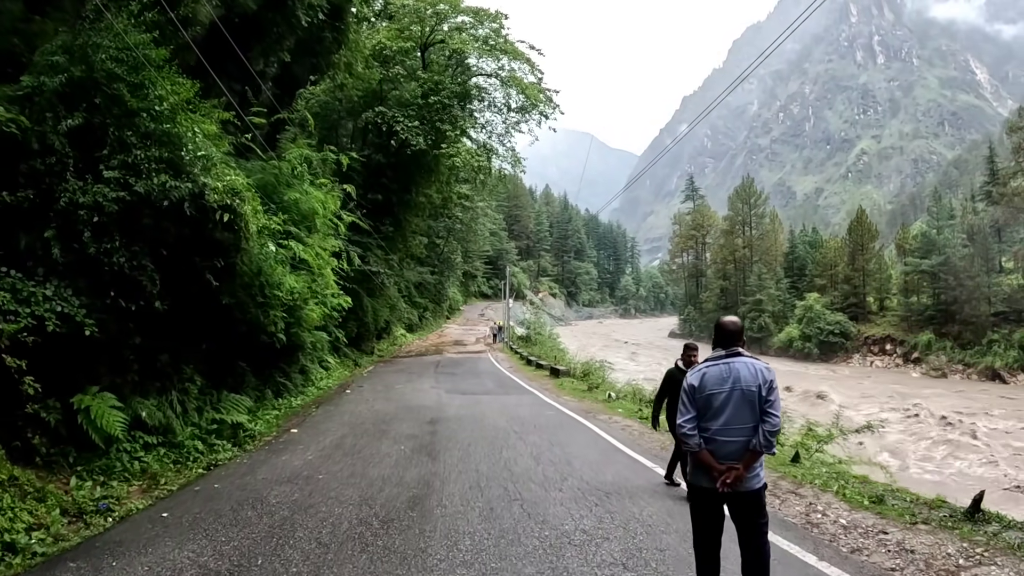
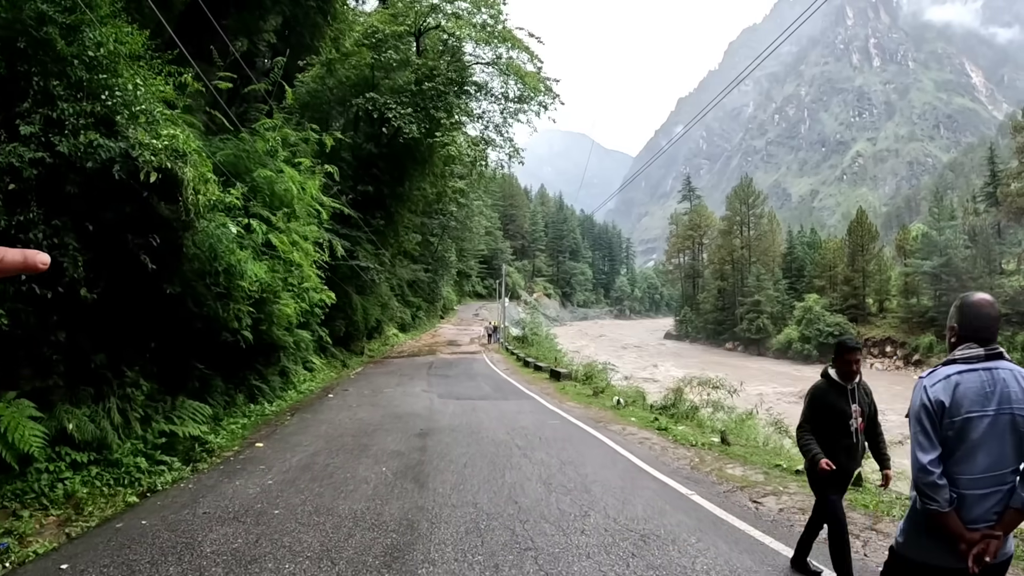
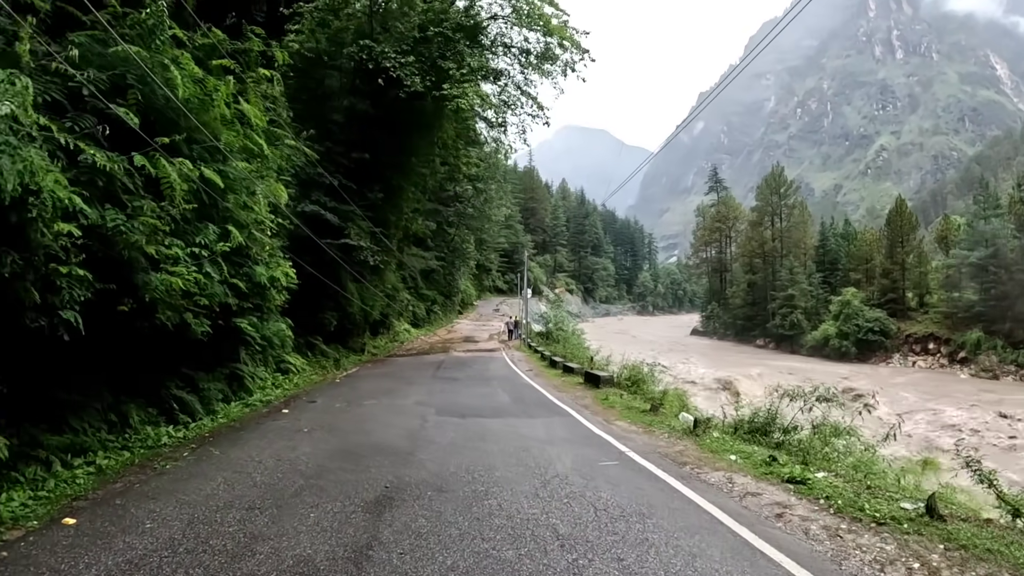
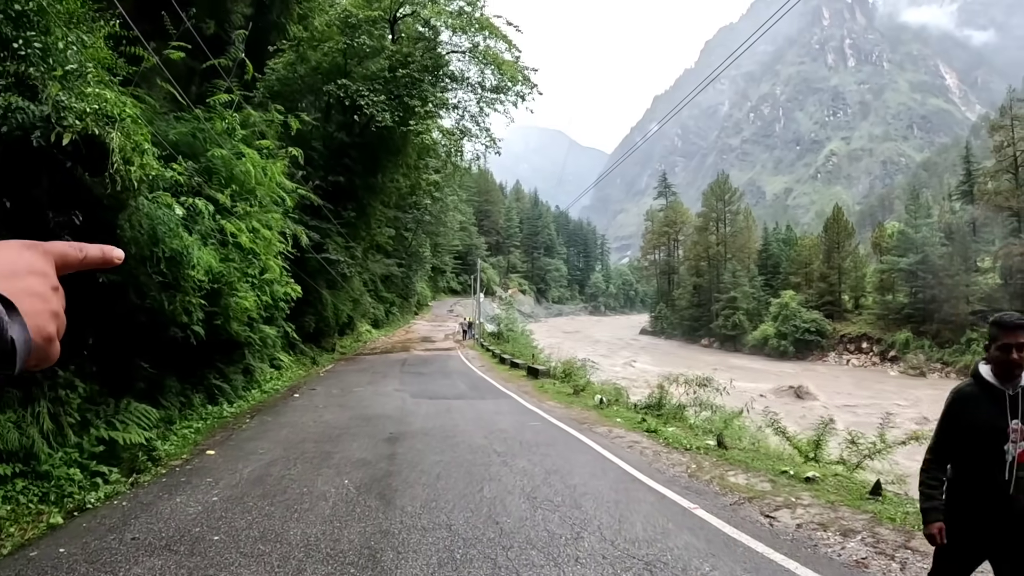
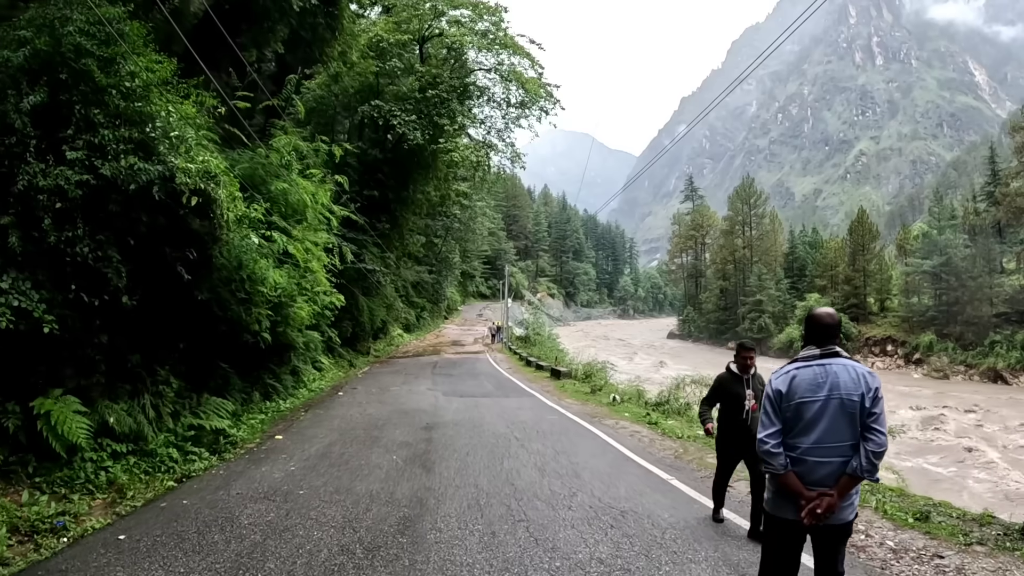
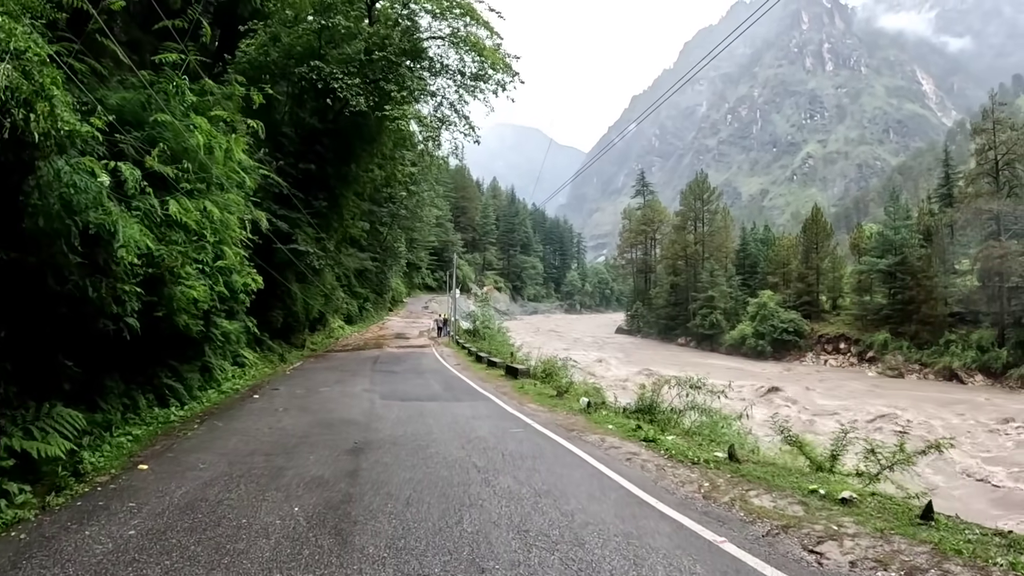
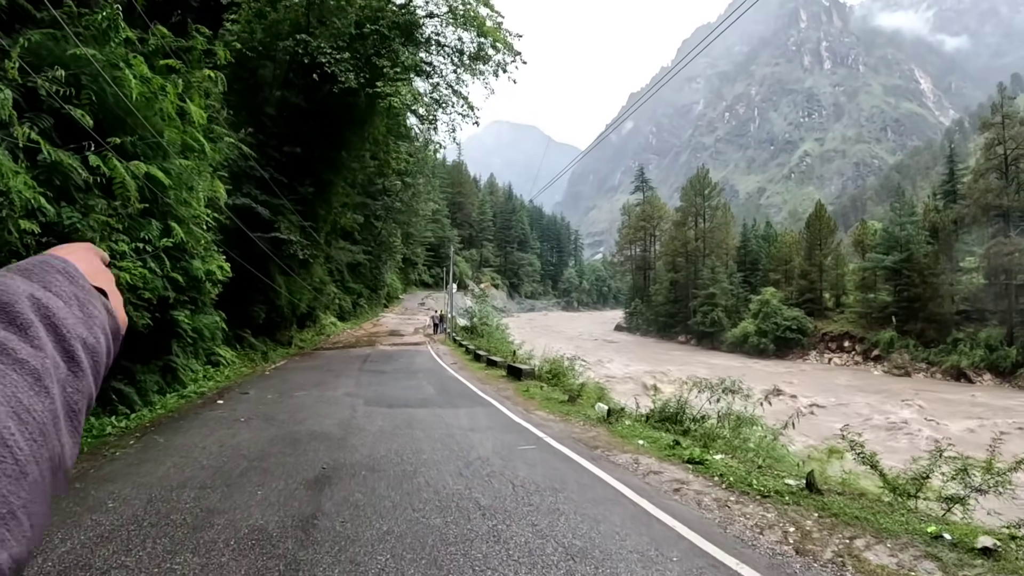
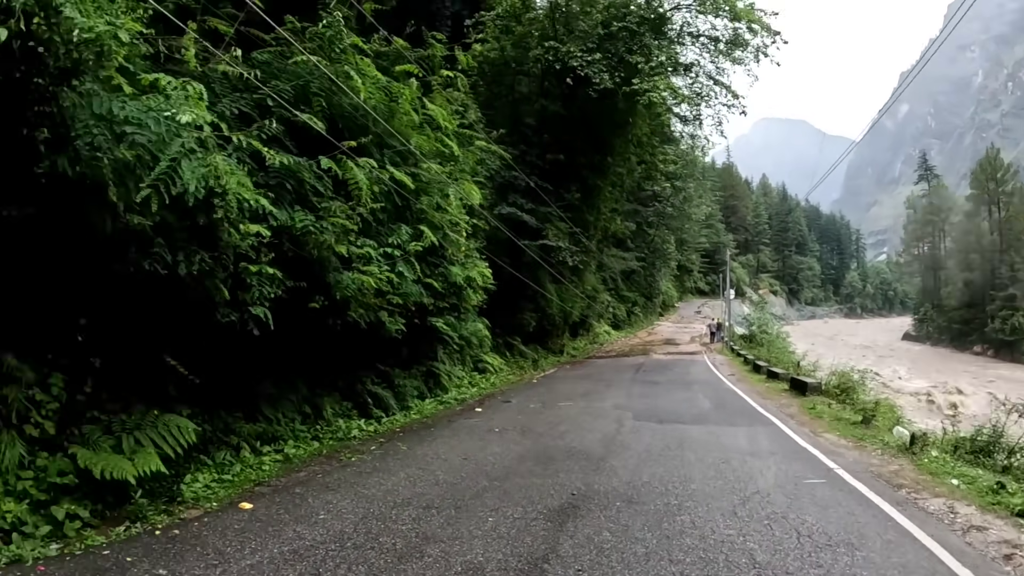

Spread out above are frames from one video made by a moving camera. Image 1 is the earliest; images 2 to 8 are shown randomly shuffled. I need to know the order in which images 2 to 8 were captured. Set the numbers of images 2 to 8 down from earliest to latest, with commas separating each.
5, 2, 4, 6, 7, 3, 8
